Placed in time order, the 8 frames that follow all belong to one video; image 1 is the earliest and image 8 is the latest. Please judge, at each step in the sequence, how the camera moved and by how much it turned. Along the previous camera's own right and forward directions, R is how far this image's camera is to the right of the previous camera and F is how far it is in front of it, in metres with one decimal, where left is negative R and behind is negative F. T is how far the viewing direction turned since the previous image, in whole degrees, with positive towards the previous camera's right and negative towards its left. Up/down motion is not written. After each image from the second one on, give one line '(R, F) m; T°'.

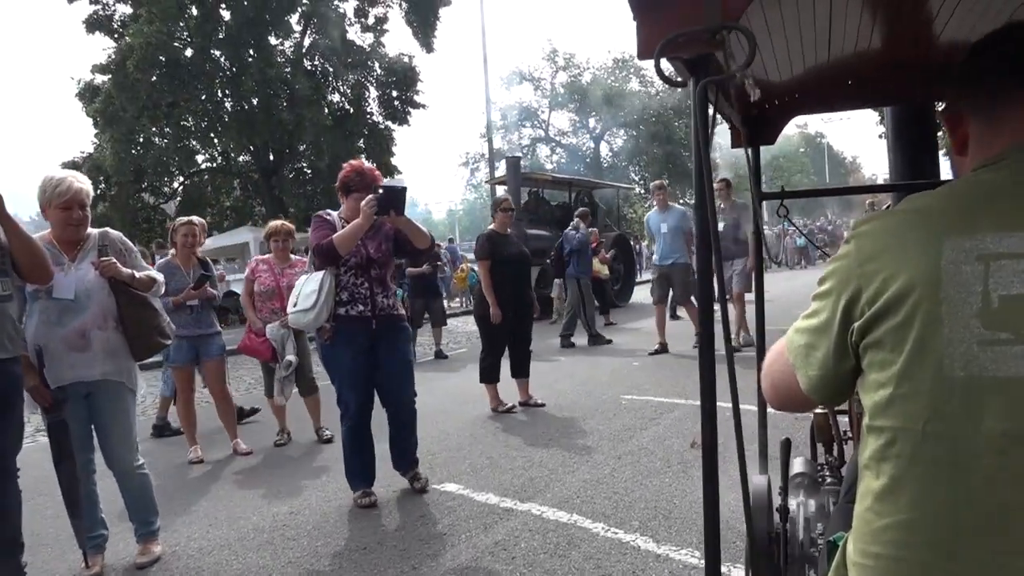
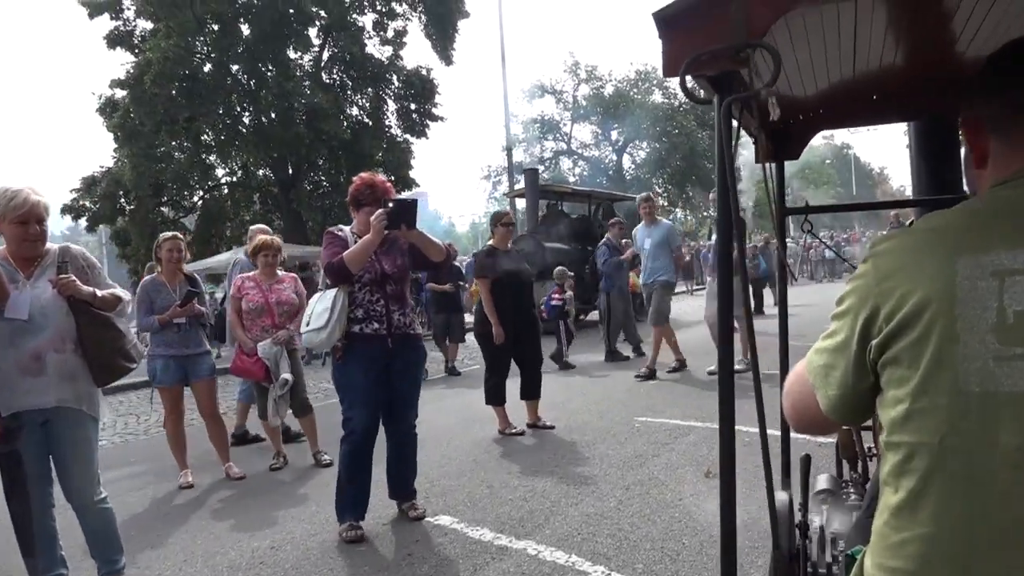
(+0.1, +0.3) m; -2°
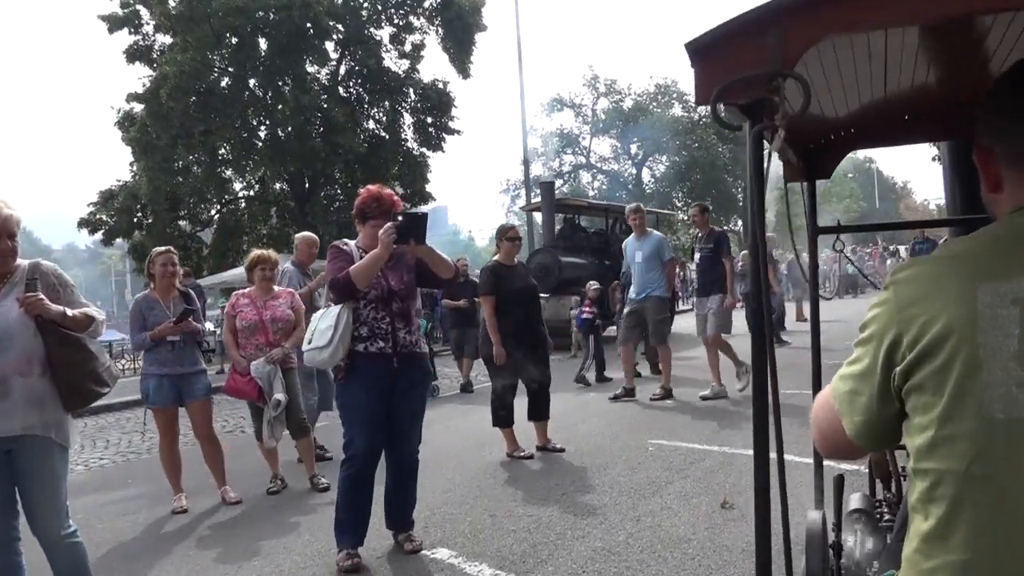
(+0.1, +0.2) m; -1°
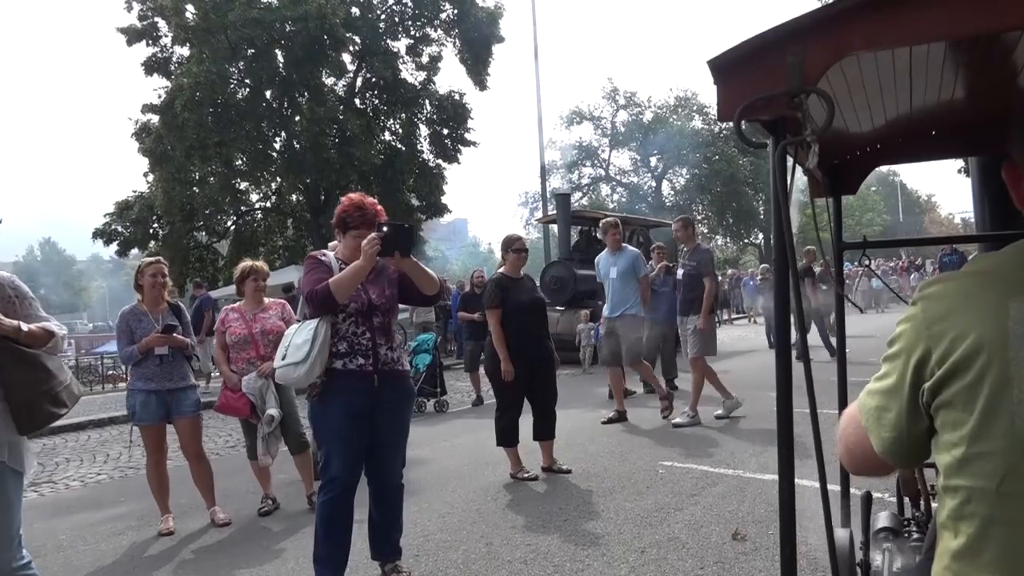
(+0.1, +0.2) m; -1°
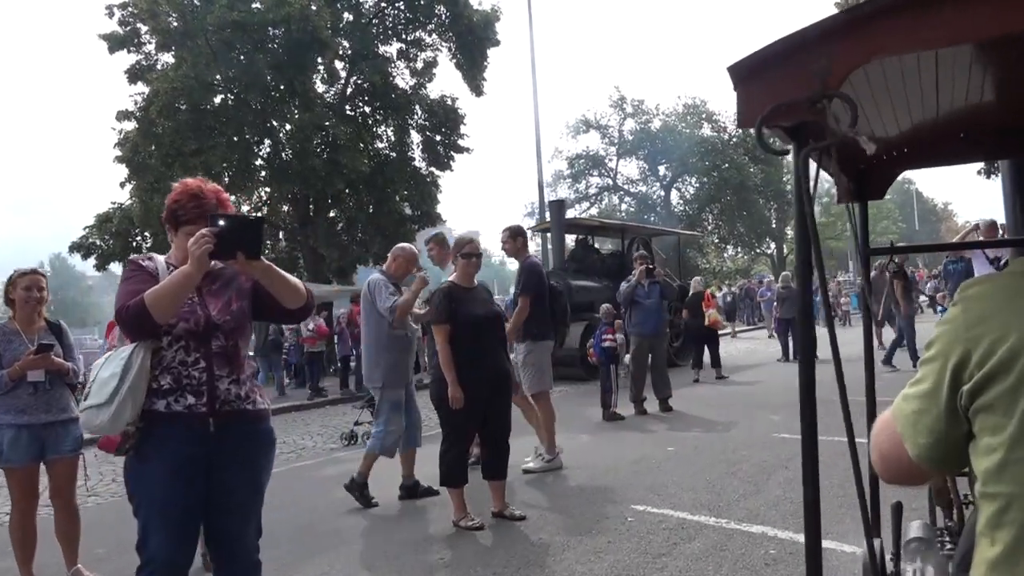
(+0.4, +0.9) m; -1°
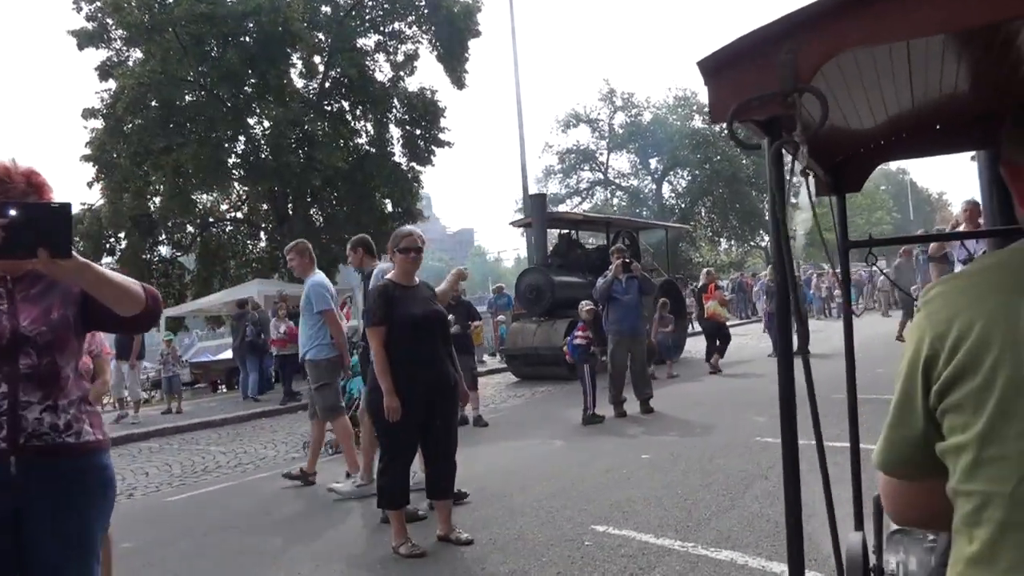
(+0.3, +0.5) m; 0°
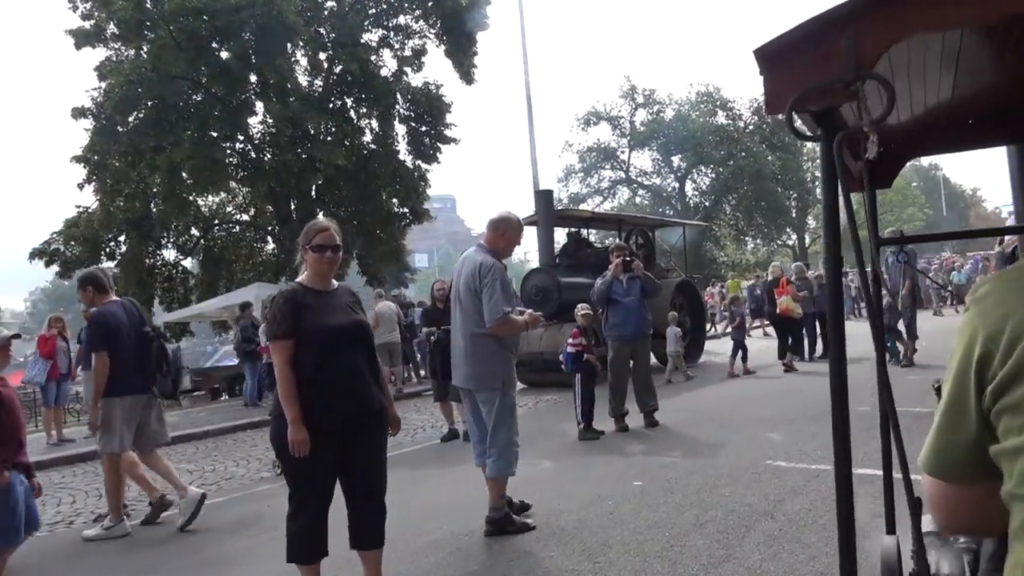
(+0.4, +0.8) m; -2°
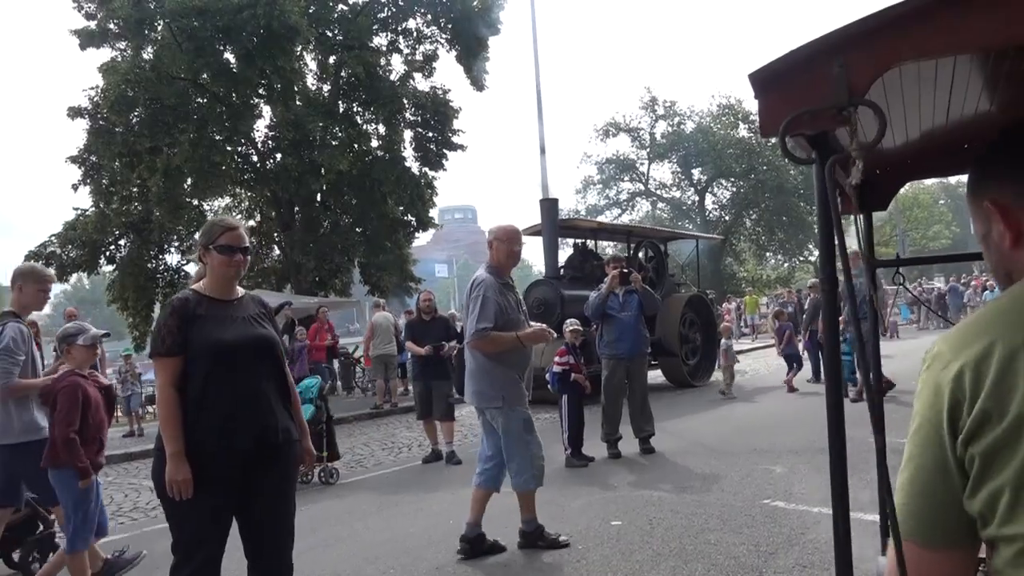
(+0.3, +0.6) m; -1°
